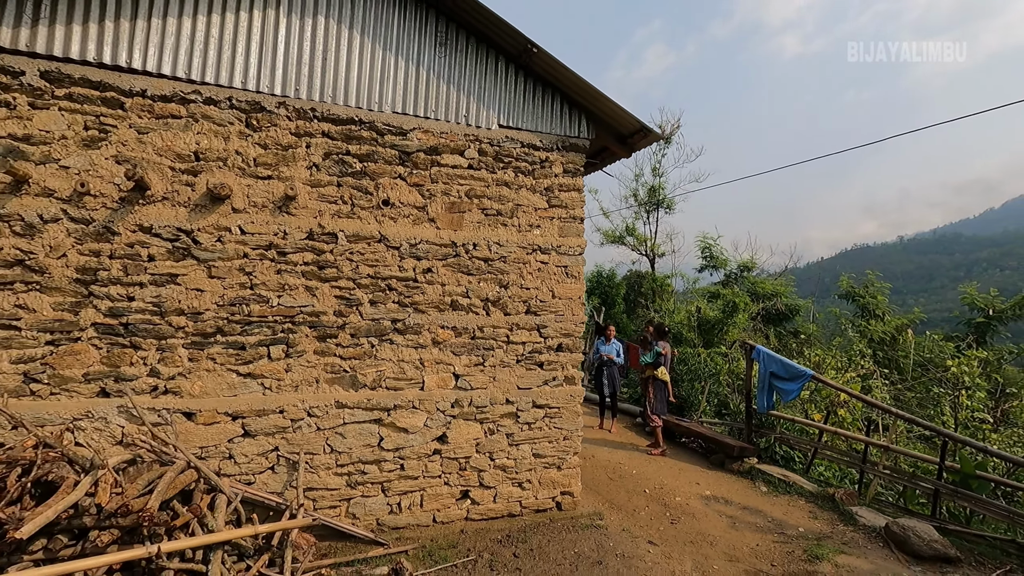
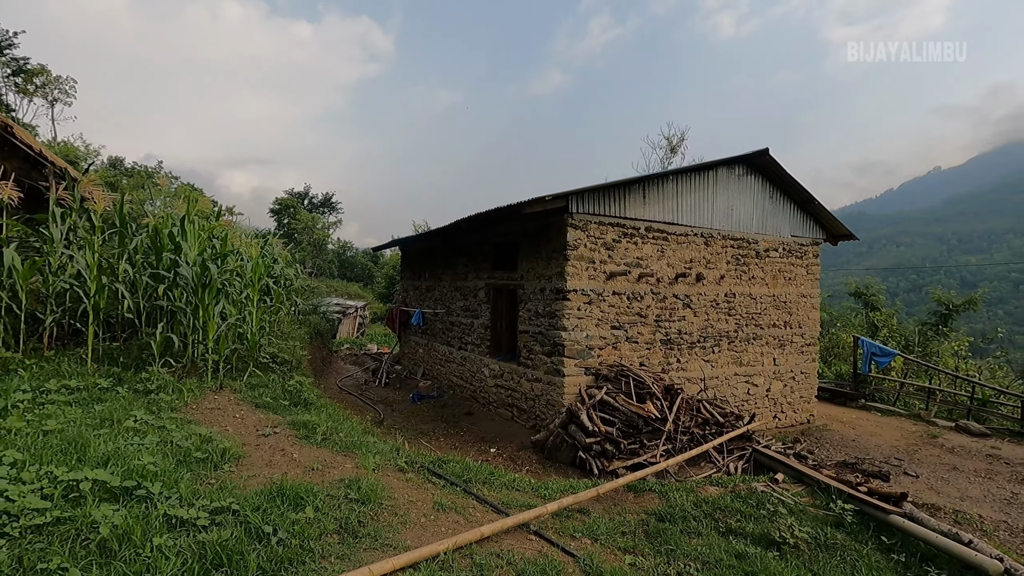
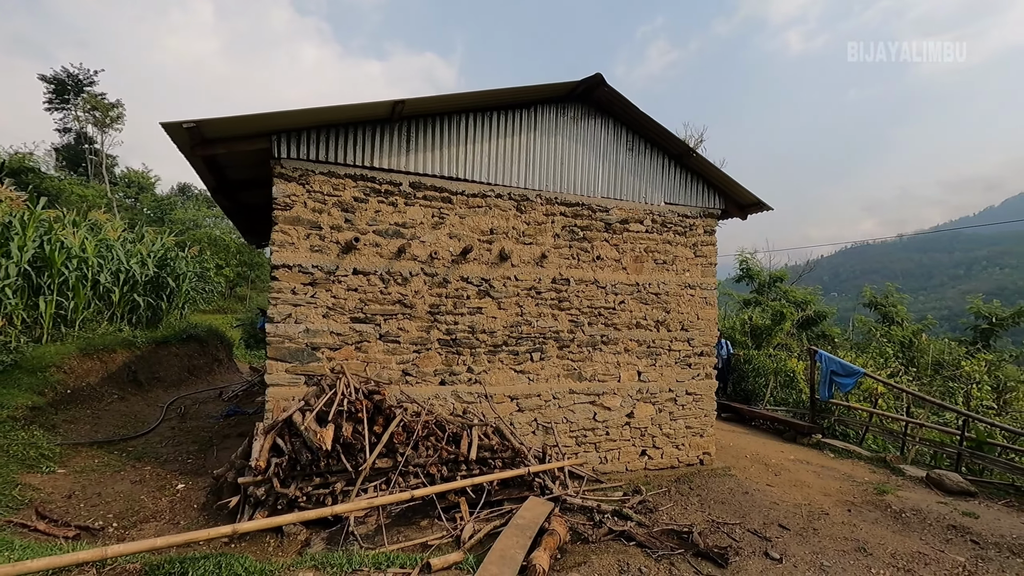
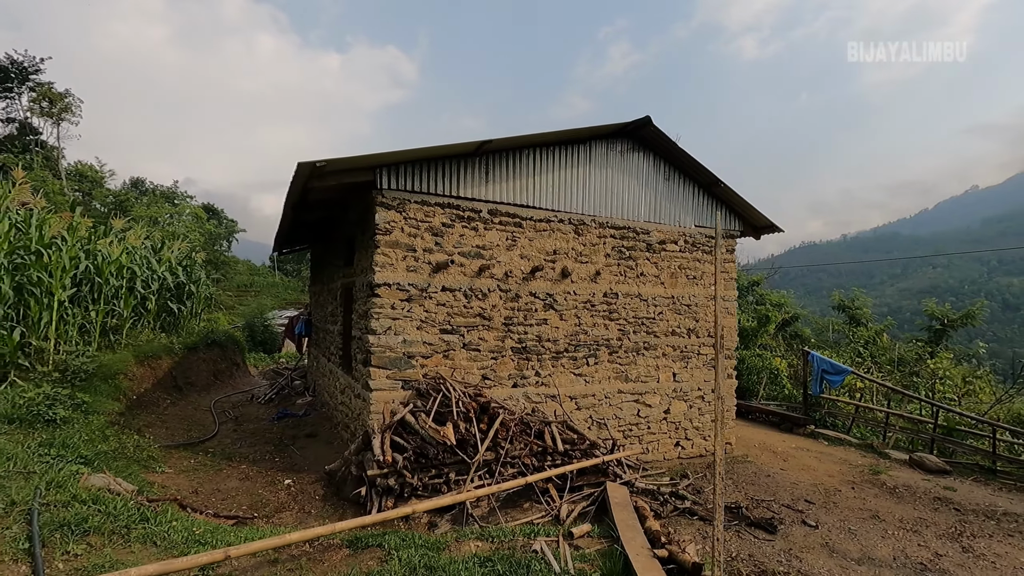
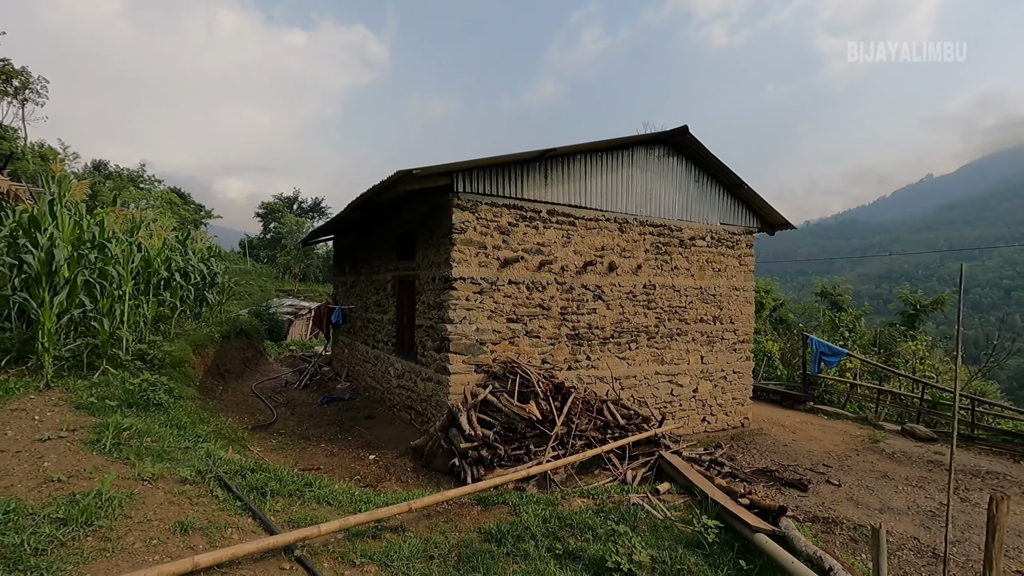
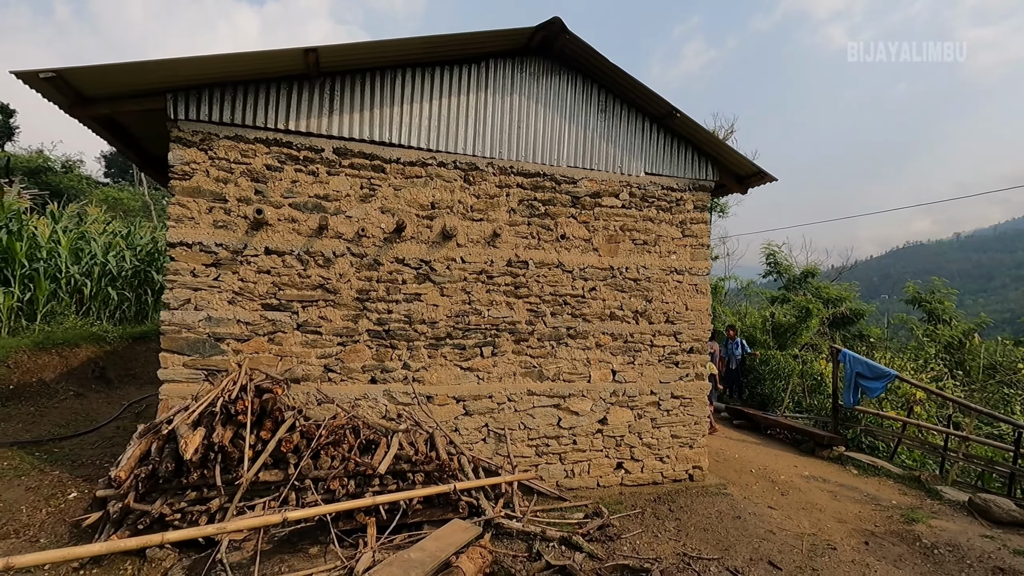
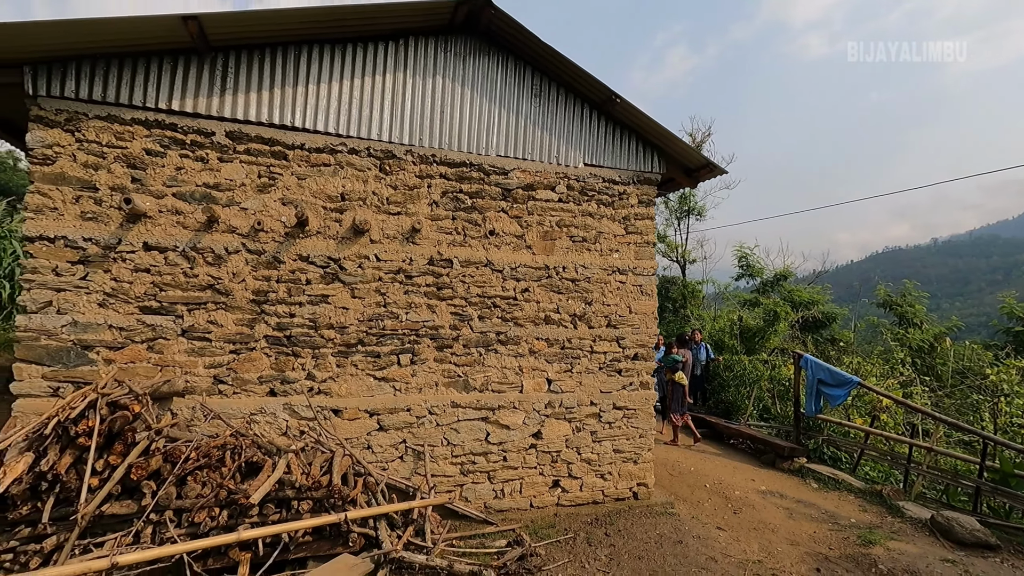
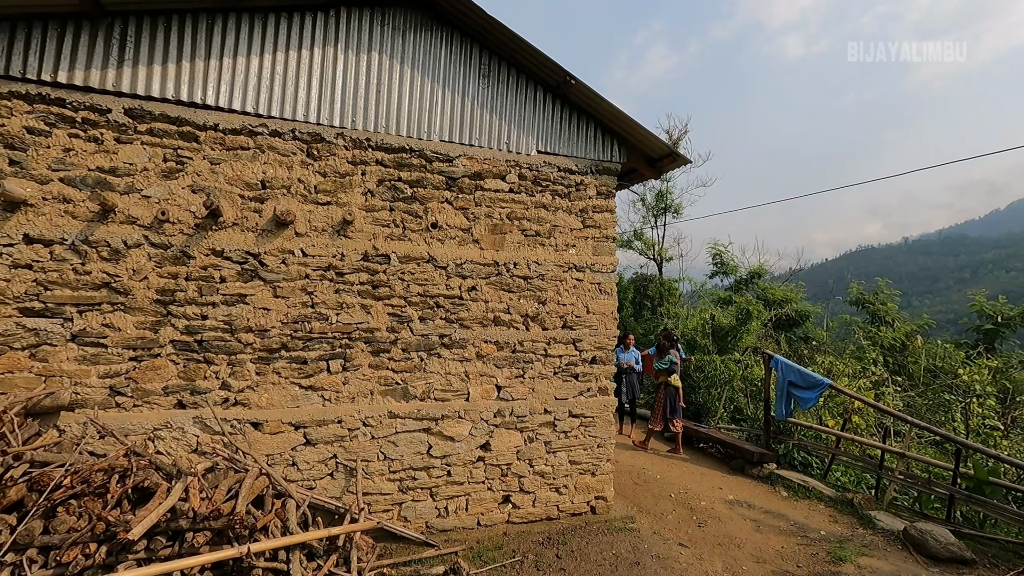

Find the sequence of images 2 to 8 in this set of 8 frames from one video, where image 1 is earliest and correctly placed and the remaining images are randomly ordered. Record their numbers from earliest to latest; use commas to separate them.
8, 7, 6, 3, 4, 5, 2
